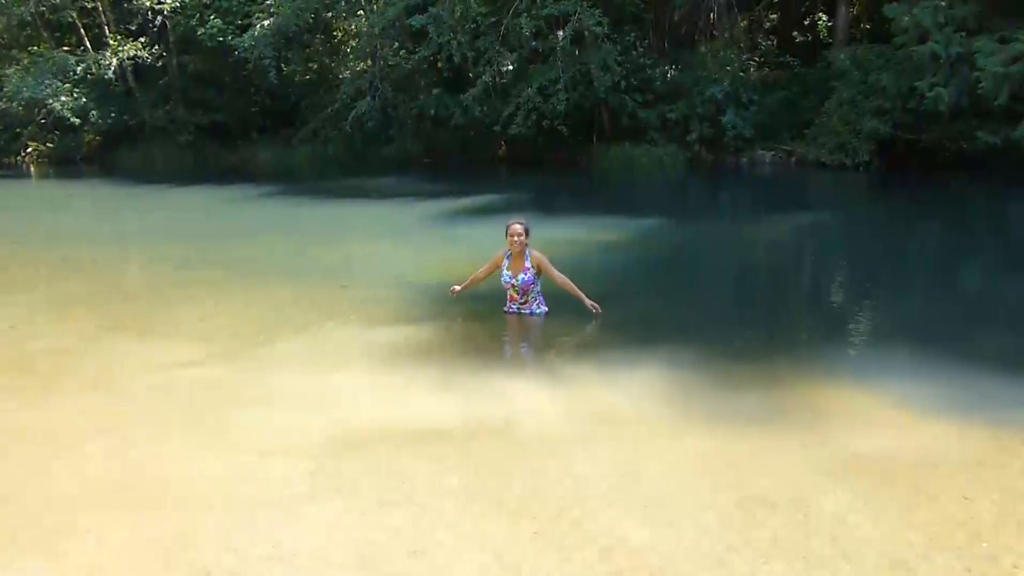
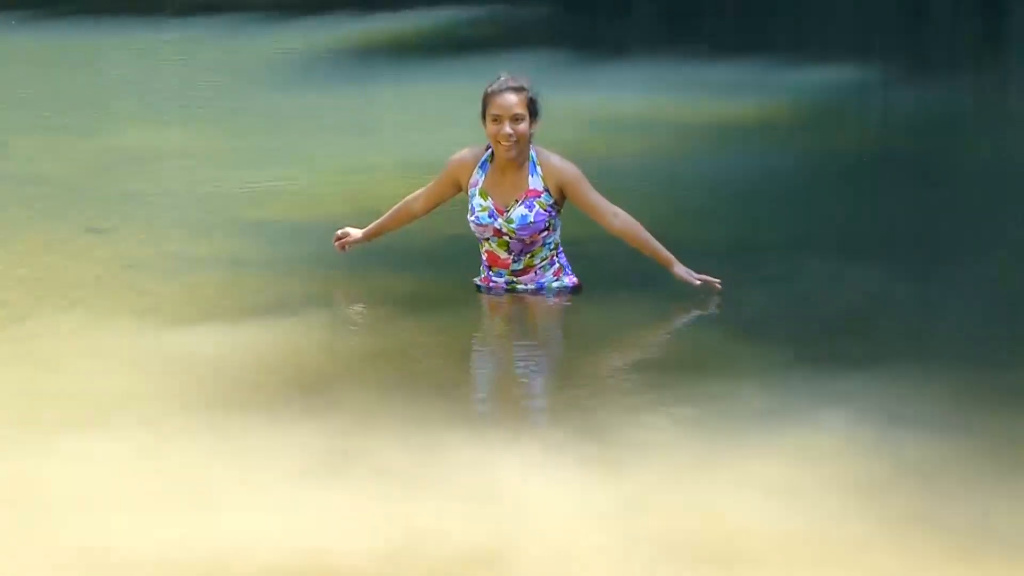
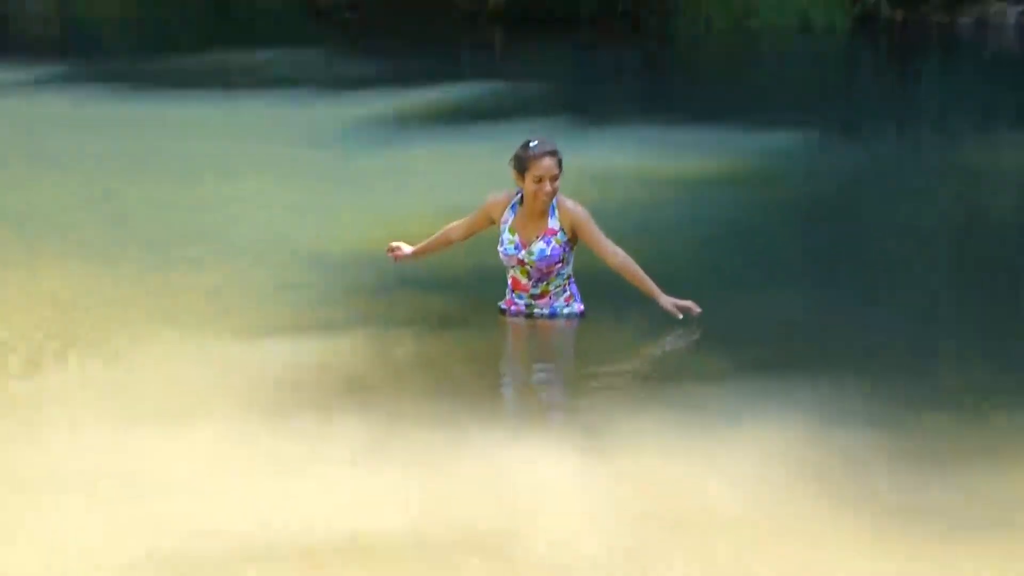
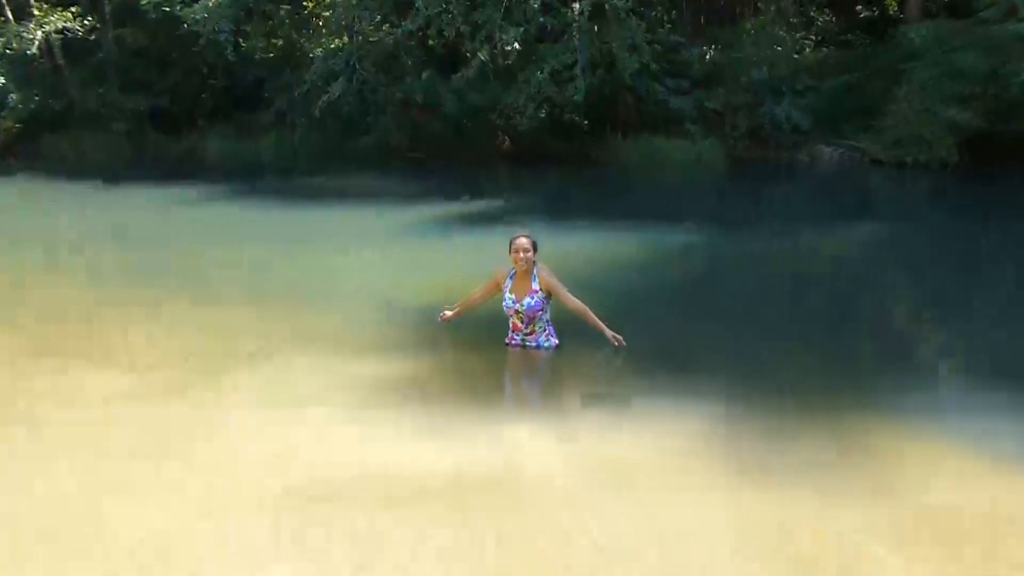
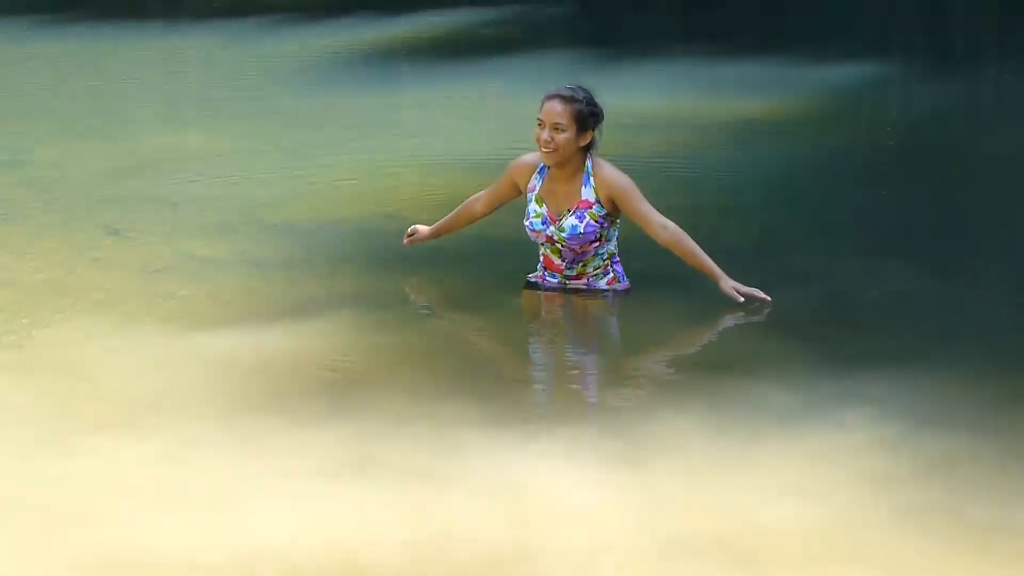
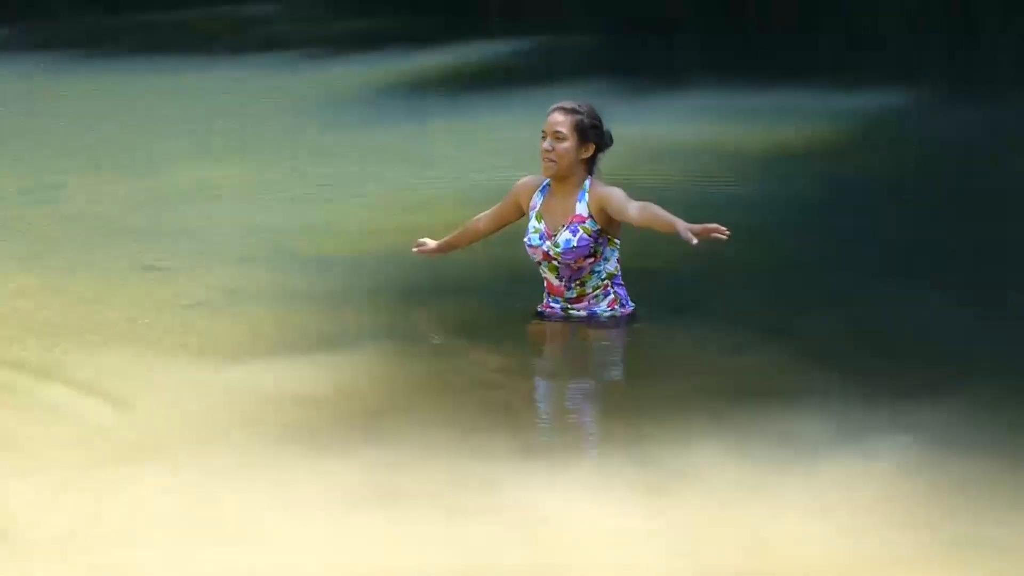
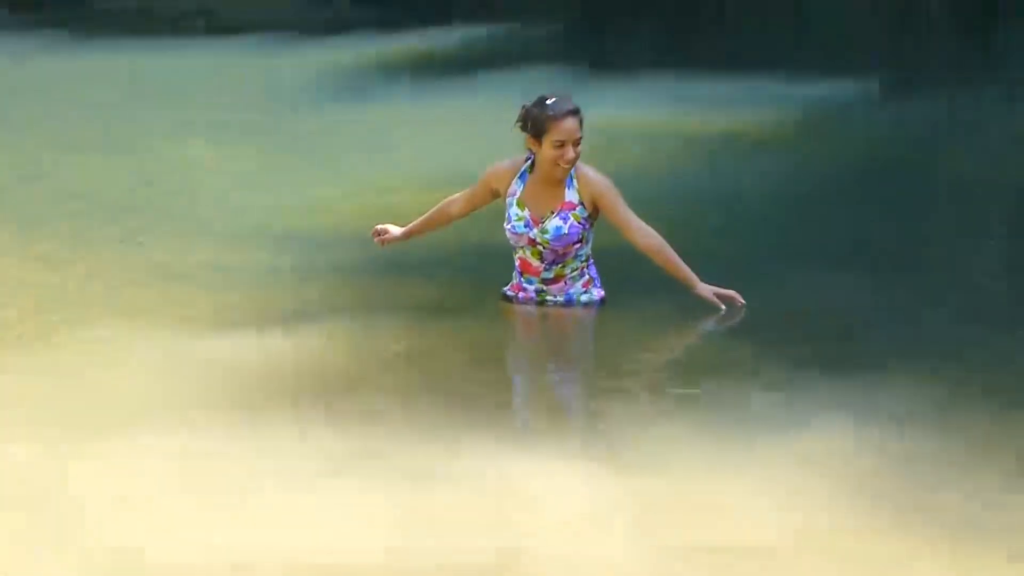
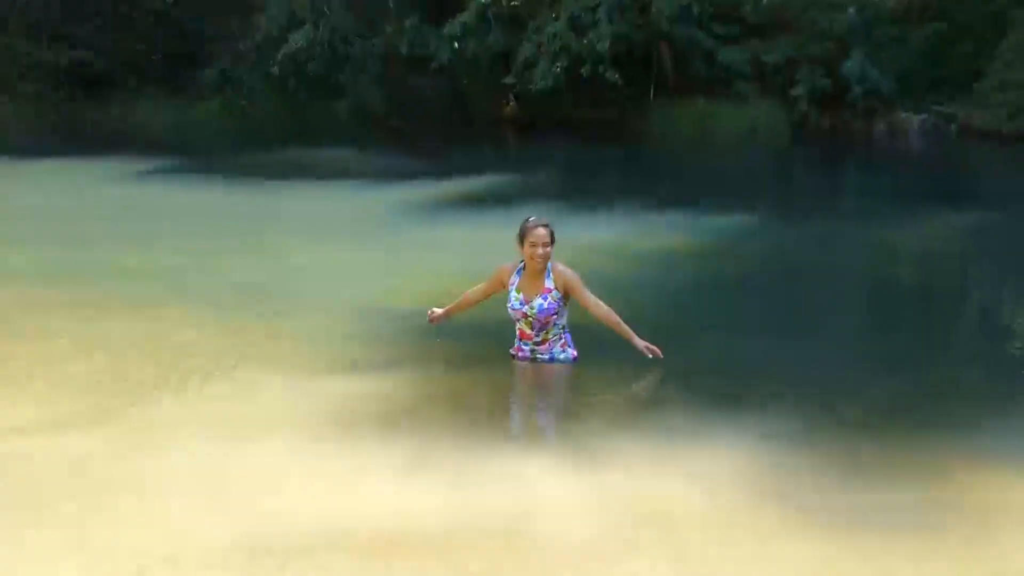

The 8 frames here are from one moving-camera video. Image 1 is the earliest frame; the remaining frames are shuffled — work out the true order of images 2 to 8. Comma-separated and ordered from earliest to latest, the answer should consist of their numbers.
4, 8, 3, 7, 2, 5, 6
